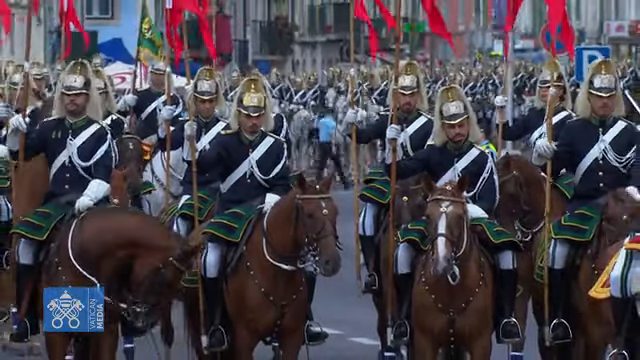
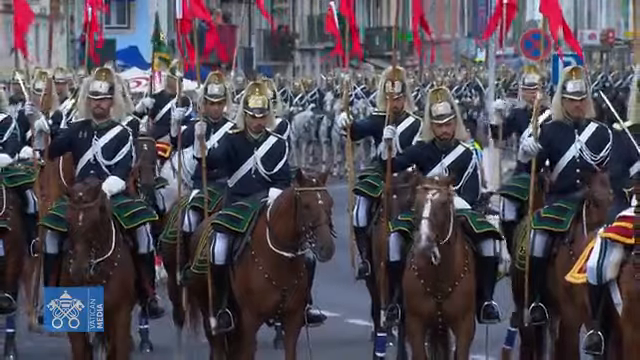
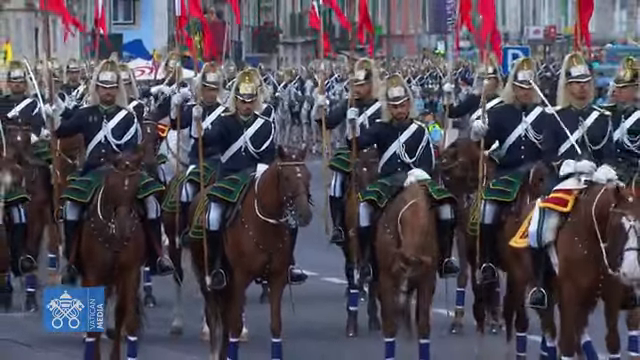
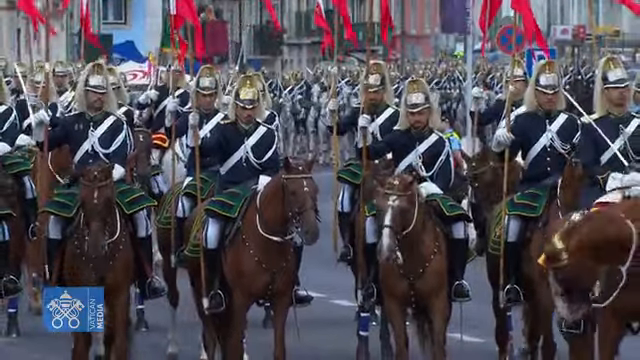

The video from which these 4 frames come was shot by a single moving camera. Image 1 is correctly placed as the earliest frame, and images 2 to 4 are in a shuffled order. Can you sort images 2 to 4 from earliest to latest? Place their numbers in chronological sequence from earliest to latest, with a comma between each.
2, 4, 3
